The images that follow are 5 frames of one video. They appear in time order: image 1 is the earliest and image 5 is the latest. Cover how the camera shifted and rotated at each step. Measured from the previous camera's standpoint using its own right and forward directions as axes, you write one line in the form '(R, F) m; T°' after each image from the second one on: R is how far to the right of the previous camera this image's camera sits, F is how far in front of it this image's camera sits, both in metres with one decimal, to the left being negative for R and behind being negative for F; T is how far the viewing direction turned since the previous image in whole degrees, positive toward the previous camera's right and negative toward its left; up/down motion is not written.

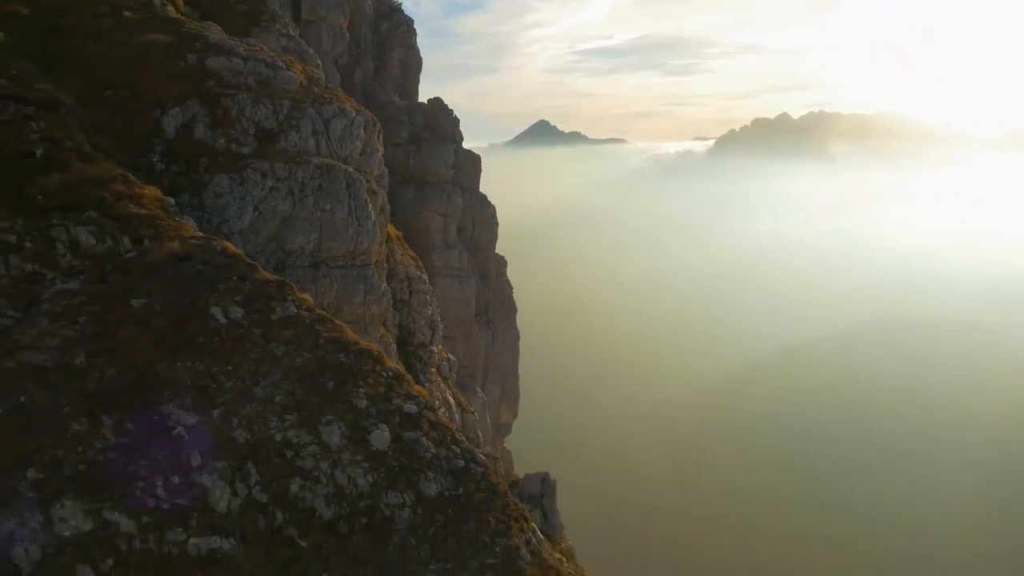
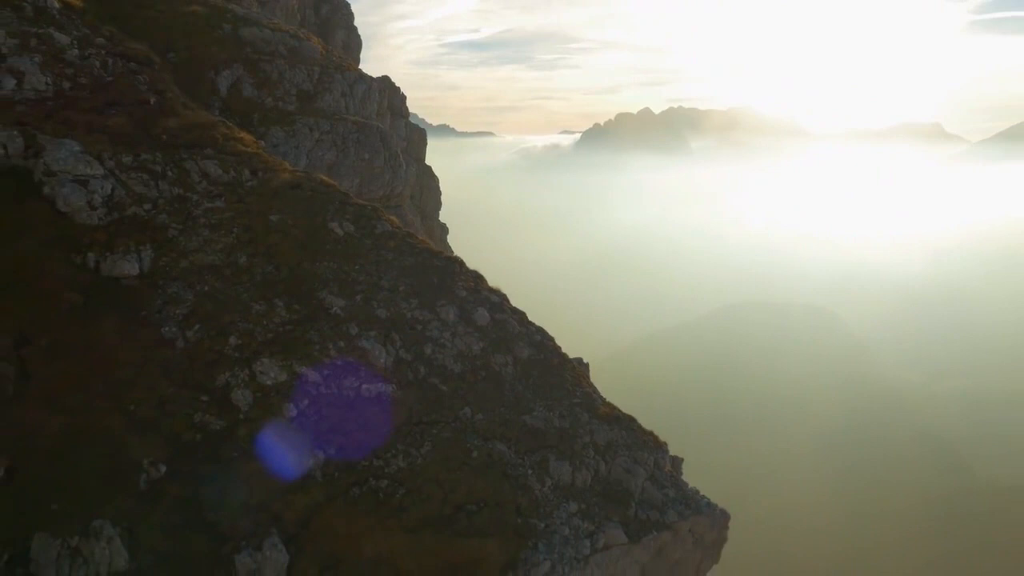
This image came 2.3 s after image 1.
(-7.3, -7.3) m; +8°
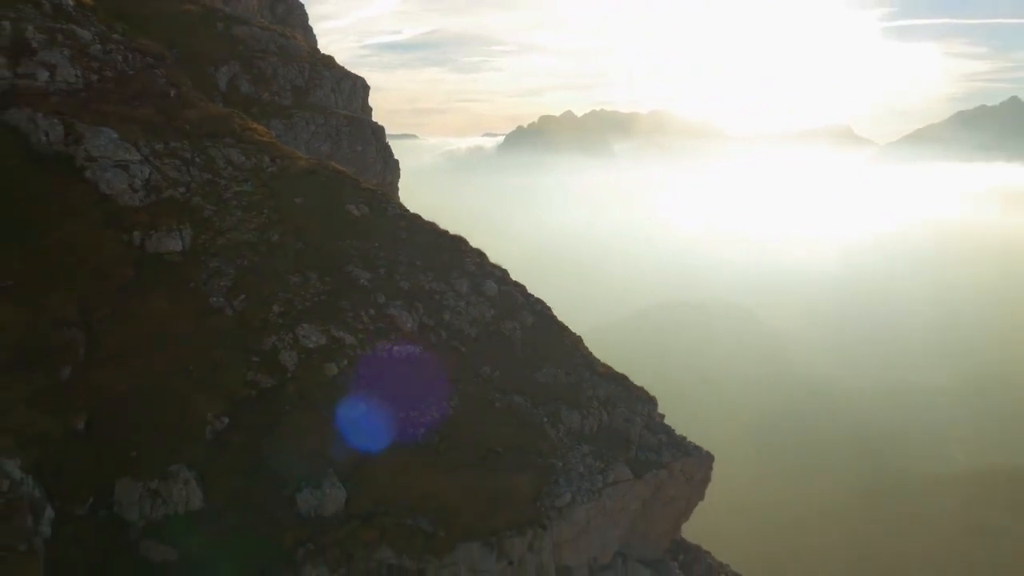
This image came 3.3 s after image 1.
(-3.3, -3.6) m; +5°
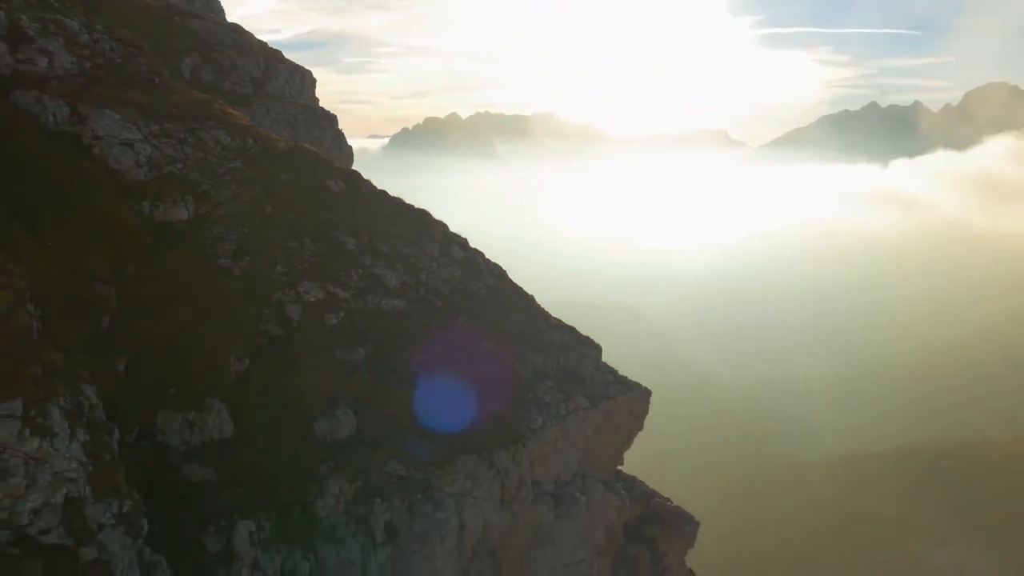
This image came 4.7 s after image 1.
(-3.5, -5.3) m; +7°
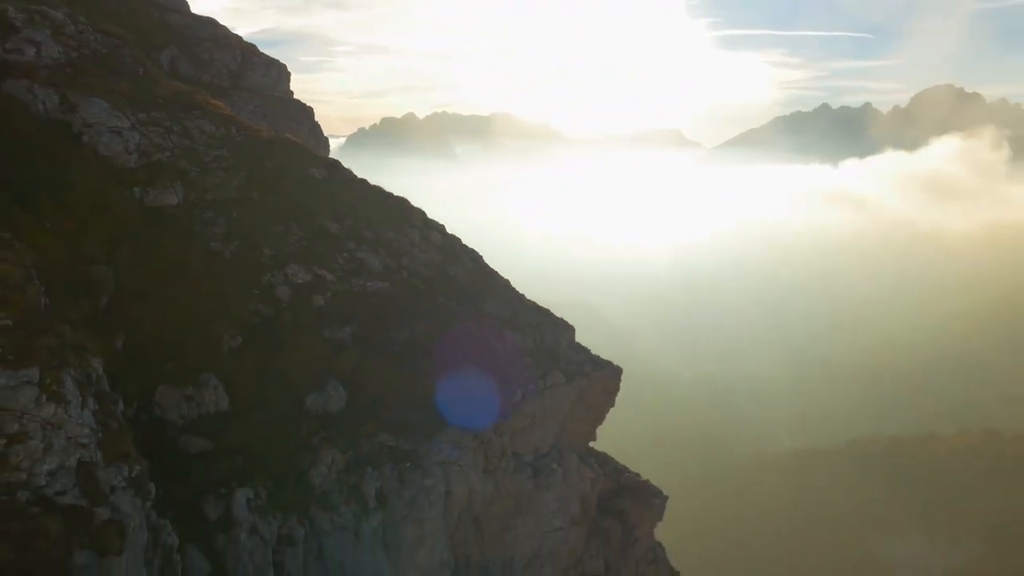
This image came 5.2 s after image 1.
(-0.9, -1.8) m; +3°
